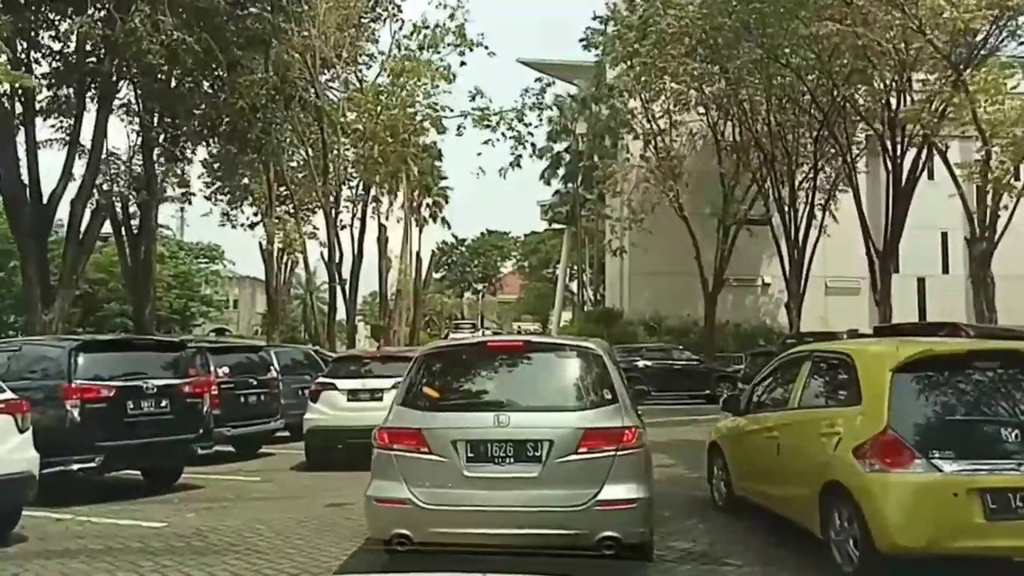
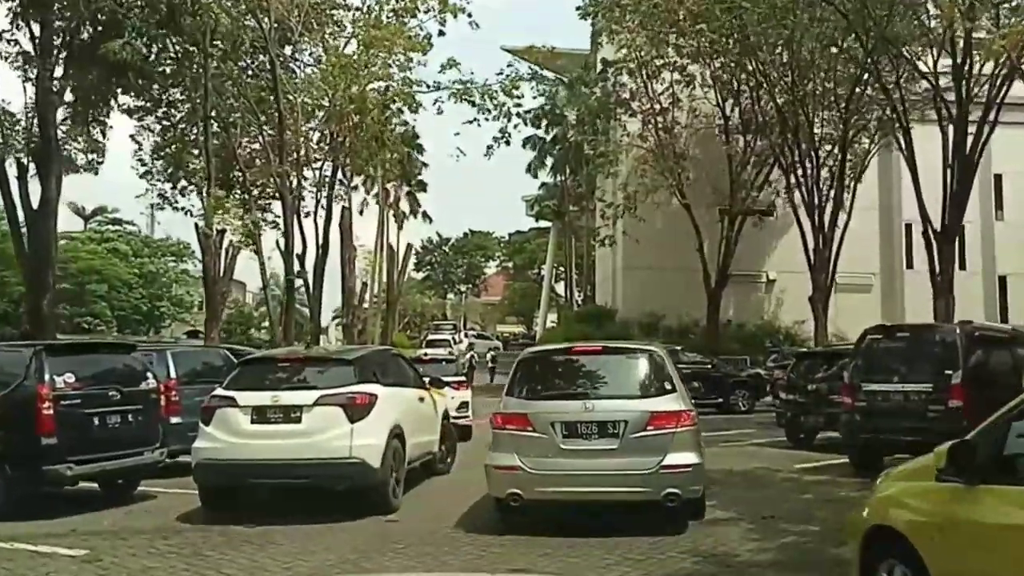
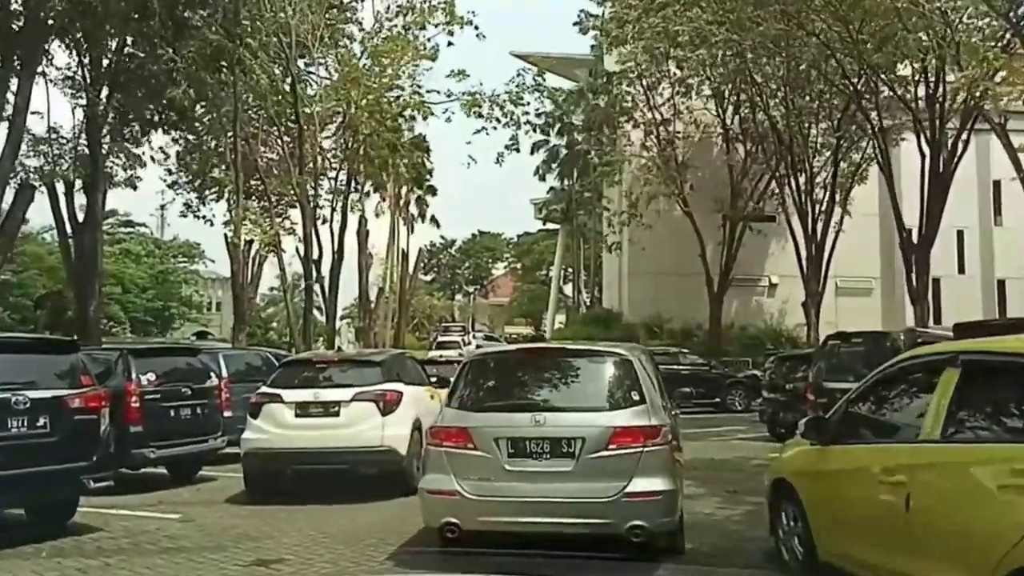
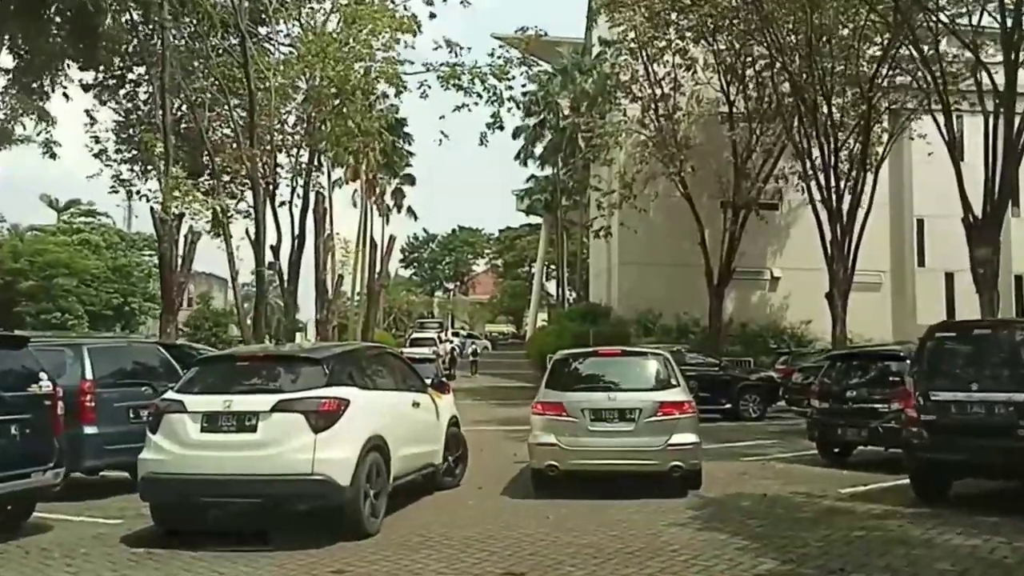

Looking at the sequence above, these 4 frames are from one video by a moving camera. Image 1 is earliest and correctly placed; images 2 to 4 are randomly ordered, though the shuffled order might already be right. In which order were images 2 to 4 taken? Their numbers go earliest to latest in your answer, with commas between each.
3, 2, 4
